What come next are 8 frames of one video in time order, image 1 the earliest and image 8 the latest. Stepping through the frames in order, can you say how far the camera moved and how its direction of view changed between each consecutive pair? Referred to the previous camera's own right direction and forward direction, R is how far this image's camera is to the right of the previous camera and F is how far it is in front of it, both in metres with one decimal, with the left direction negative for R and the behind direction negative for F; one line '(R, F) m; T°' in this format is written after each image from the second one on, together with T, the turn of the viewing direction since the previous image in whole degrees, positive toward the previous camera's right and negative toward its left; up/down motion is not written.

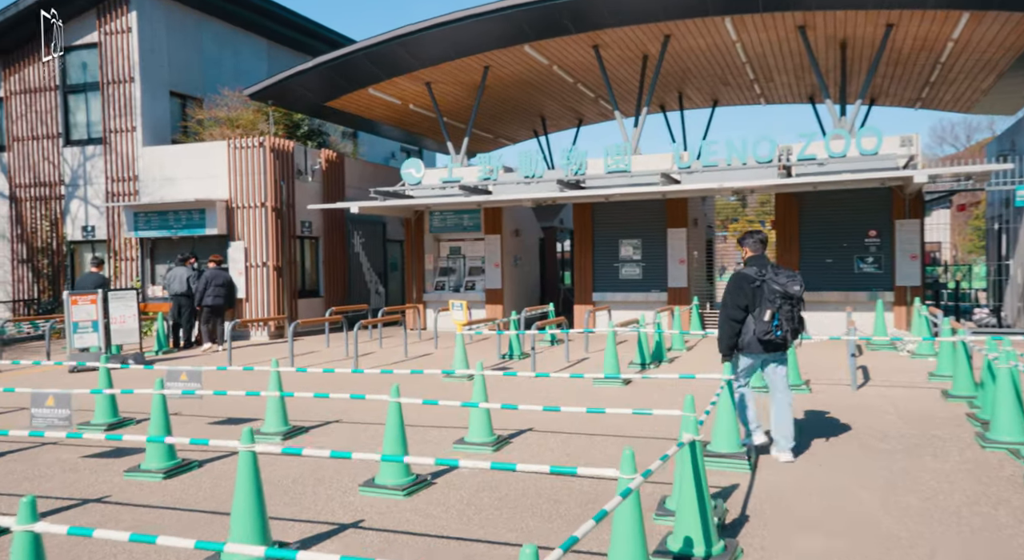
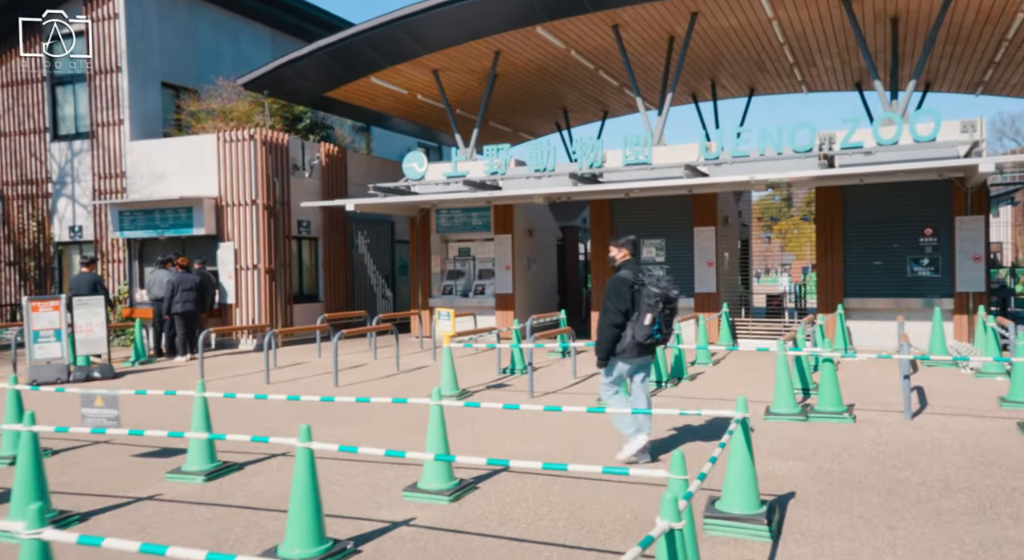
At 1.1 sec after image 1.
(+0.5, +1.6) m; -3°
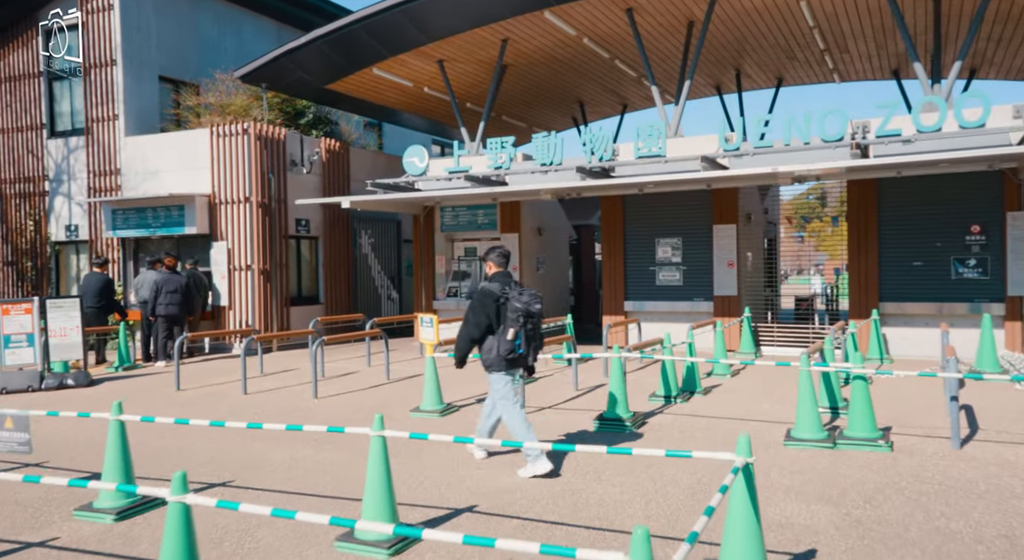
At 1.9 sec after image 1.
(+0.4, +1.1) m; -2°
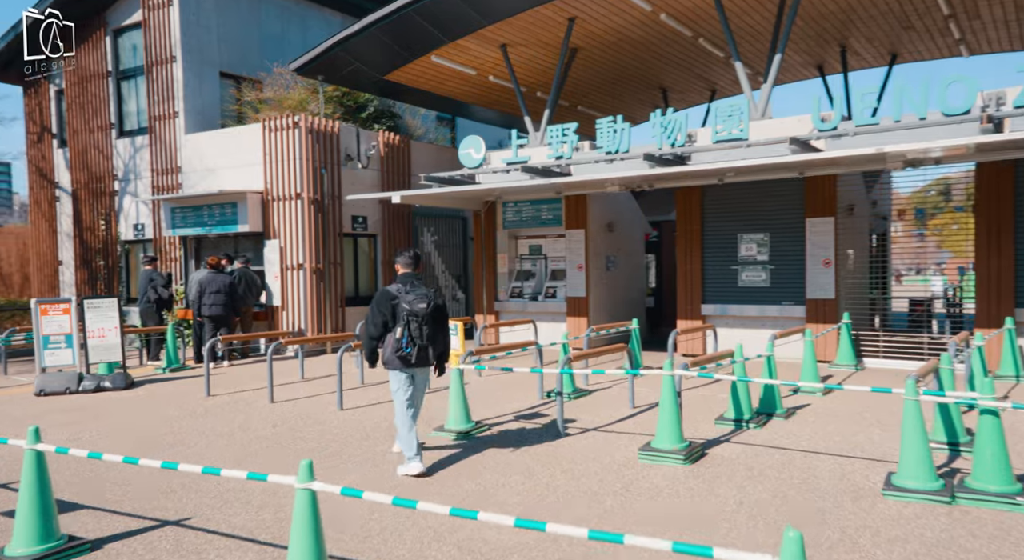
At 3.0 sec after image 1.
(+0.5, +1.4) m; -7°
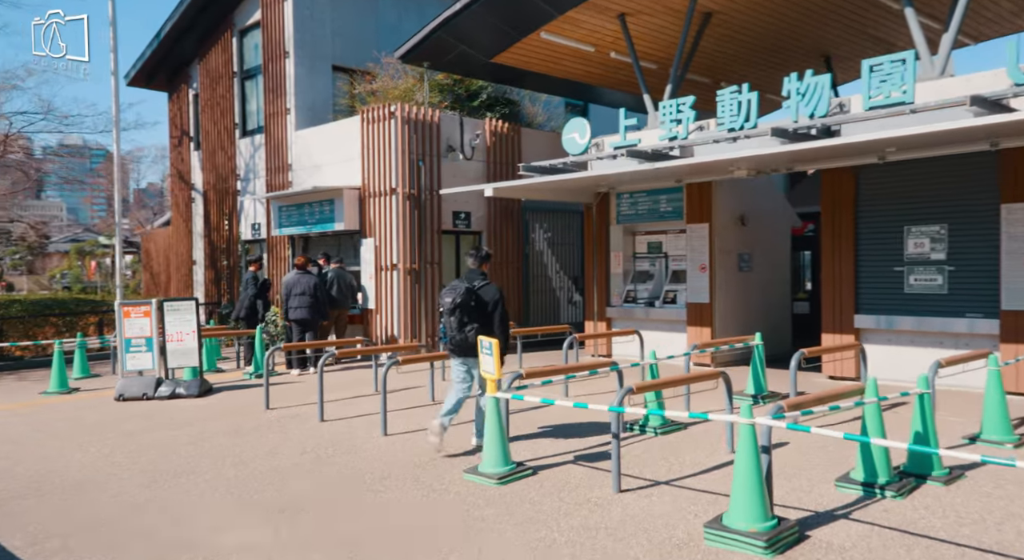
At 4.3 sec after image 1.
(+0.8, +1.7) m; -11°
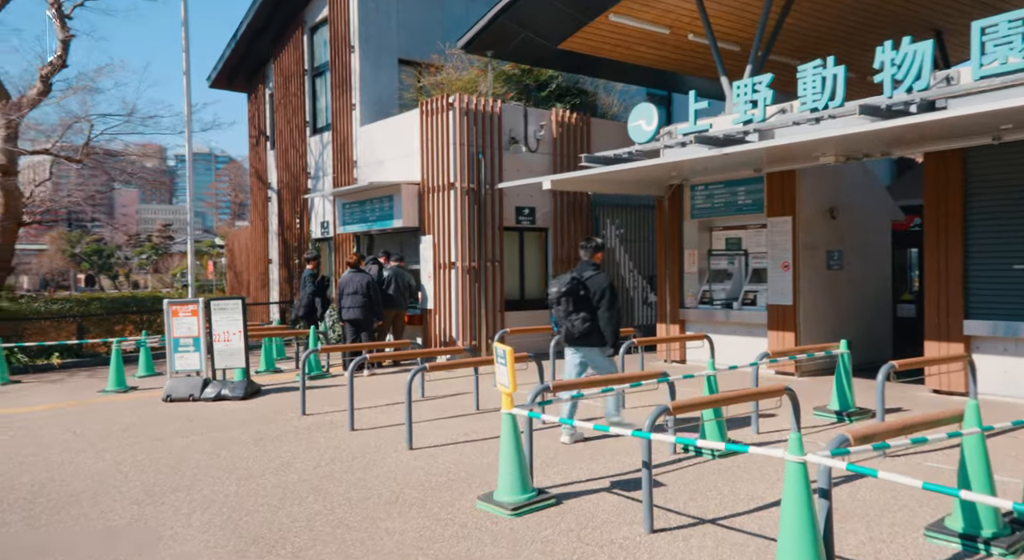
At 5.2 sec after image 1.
(+0.5, +0.9) m; -7°
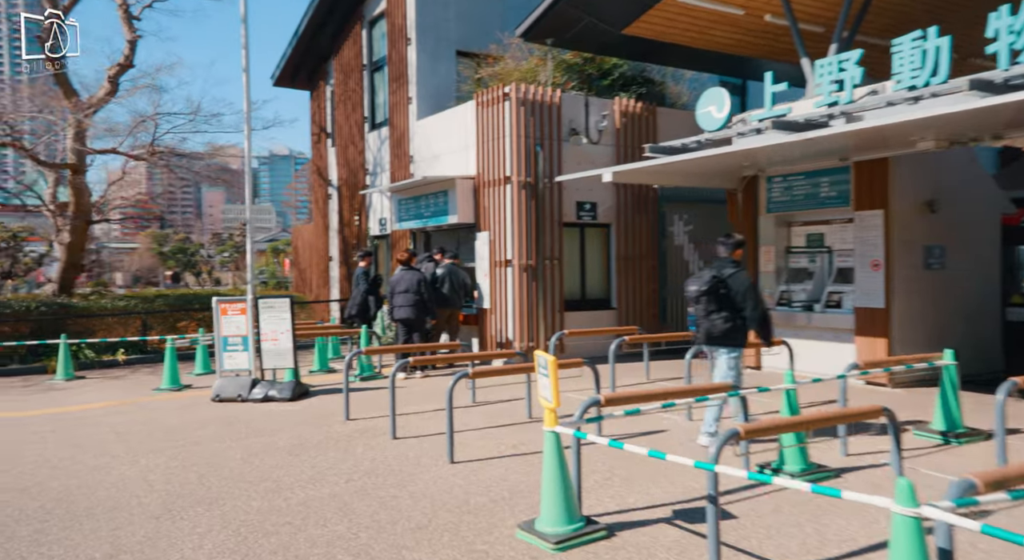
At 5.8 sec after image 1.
(+0.1, +0.7) m; -5°
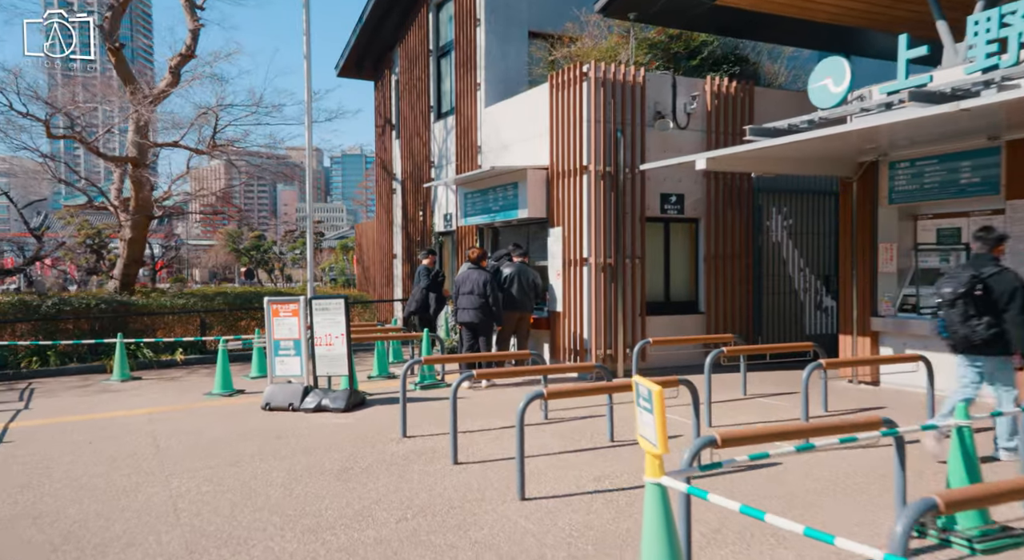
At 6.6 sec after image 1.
(-0.1, +1.1) m; -5°
